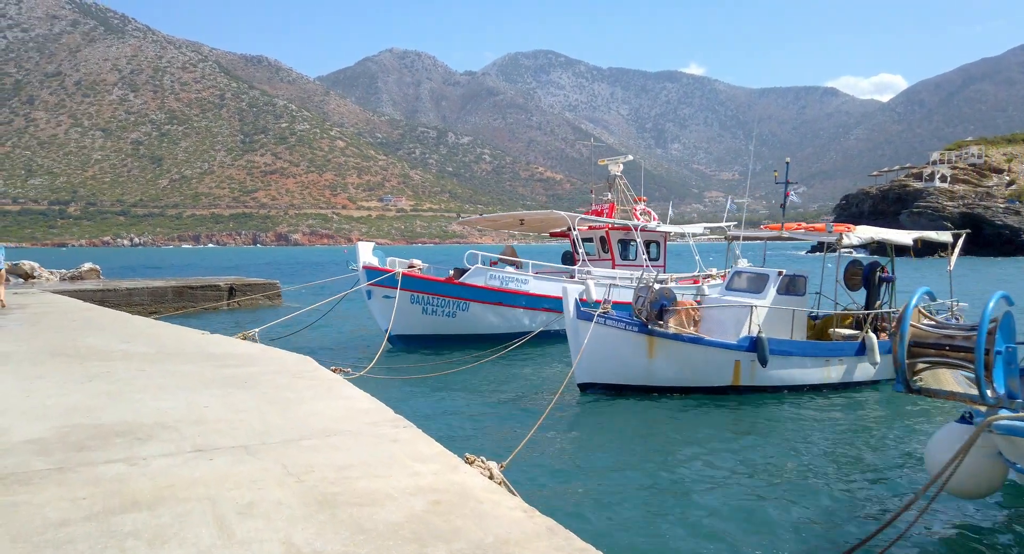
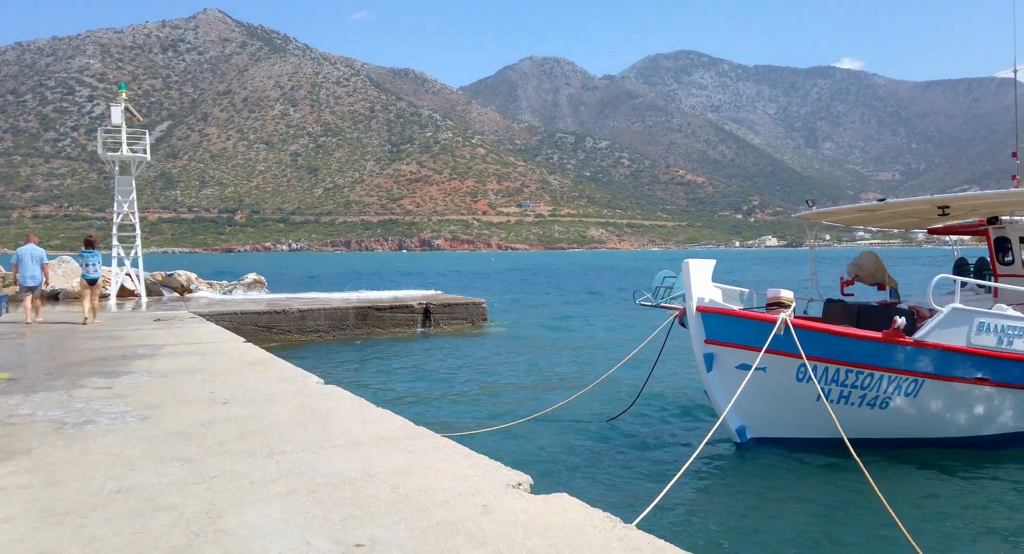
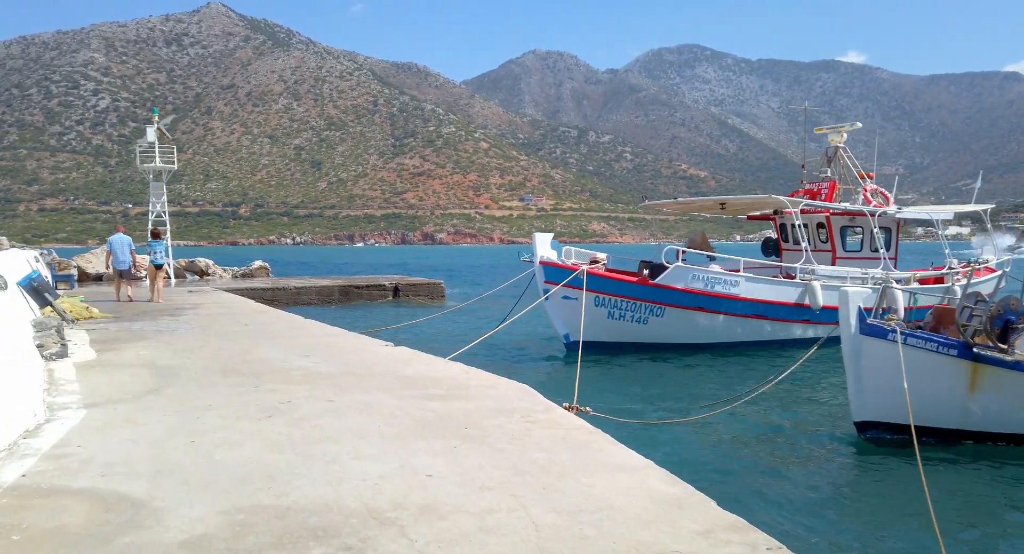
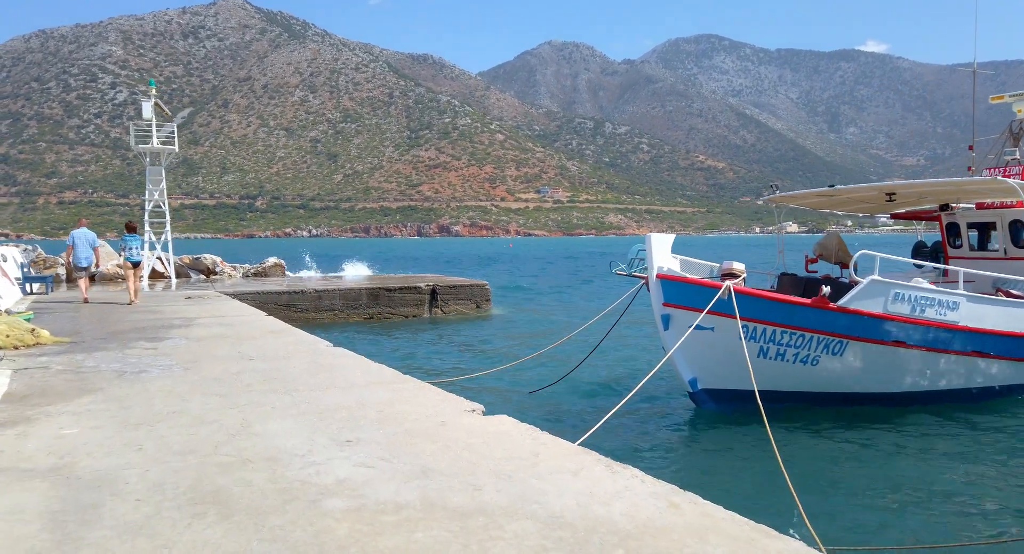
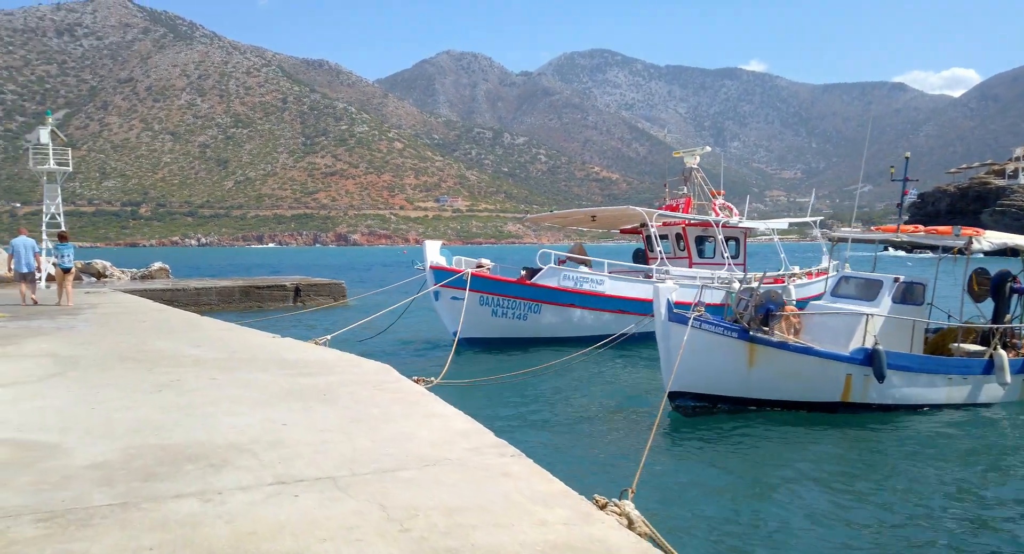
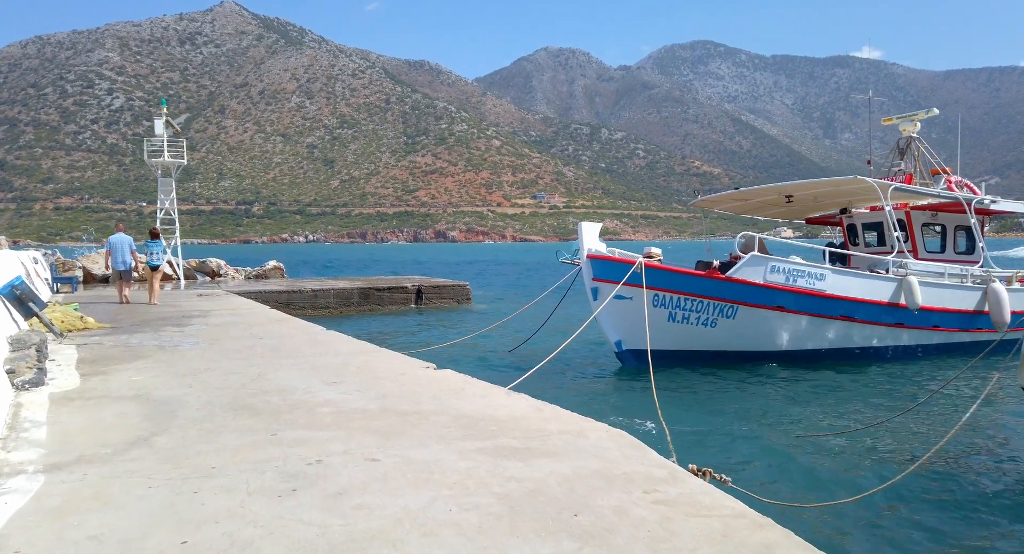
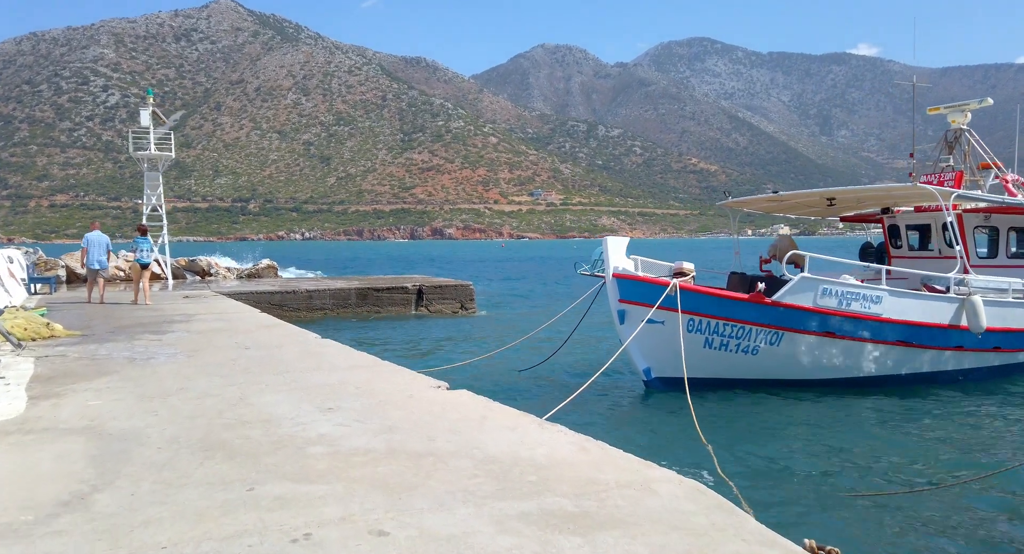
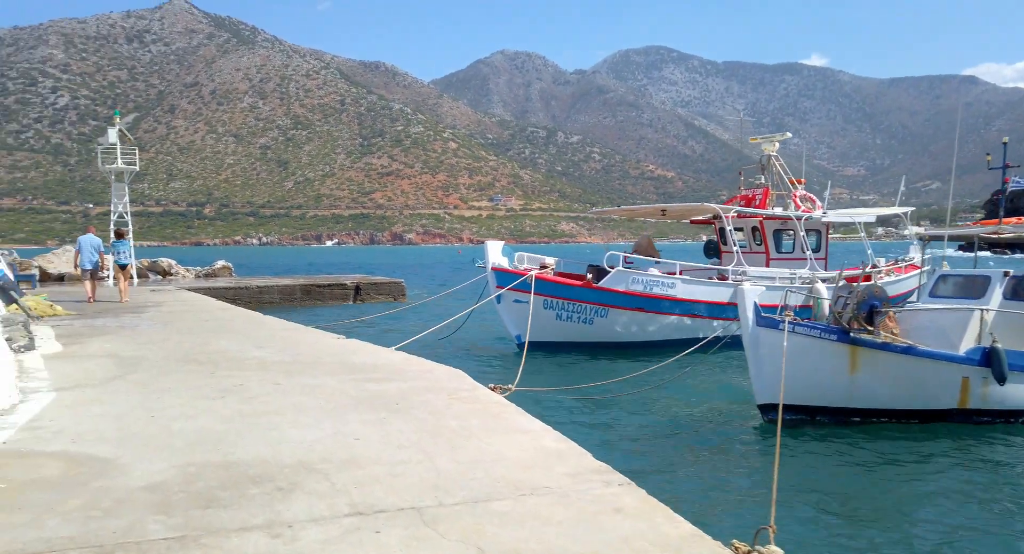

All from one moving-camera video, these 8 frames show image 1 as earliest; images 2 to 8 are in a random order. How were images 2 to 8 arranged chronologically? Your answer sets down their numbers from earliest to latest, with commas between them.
5, 8, 3, 6, 7, 4, 2
